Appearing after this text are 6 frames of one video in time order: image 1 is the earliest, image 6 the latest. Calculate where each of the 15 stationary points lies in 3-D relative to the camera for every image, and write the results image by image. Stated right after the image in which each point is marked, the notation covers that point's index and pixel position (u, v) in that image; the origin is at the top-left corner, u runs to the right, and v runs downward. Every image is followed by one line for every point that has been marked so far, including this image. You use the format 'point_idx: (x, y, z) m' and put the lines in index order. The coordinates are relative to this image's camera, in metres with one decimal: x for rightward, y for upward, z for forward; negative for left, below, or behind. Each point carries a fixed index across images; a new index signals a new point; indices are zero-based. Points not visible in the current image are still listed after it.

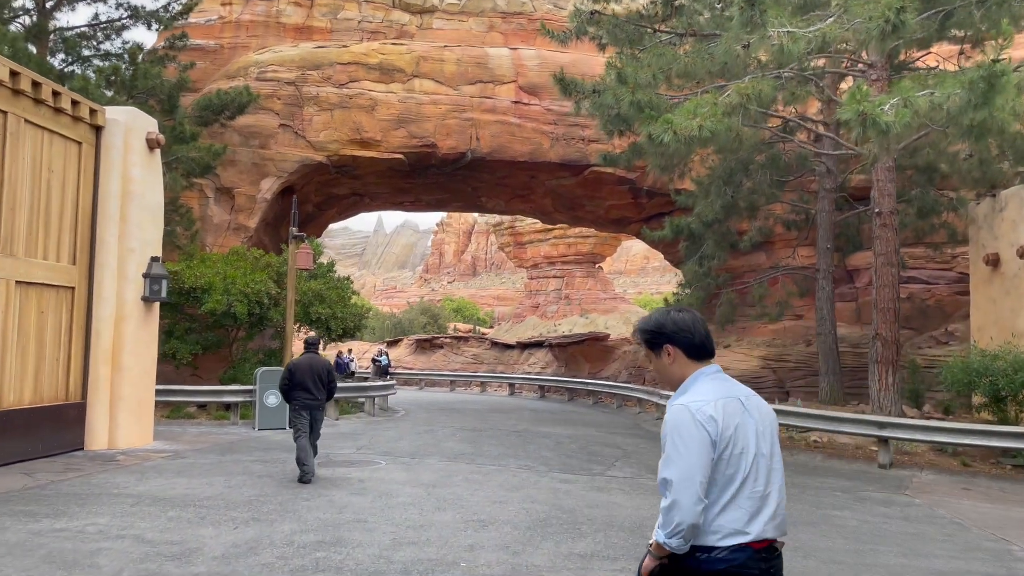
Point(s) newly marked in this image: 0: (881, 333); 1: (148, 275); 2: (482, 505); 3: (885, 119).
0: (+6.8, -0.8, +14.7) m
1: (-5.7, +0.2, +12.4) m
2: (-0.3, -2.4, +8.6) m
3: (+5.2, +2.3, +11.0) m
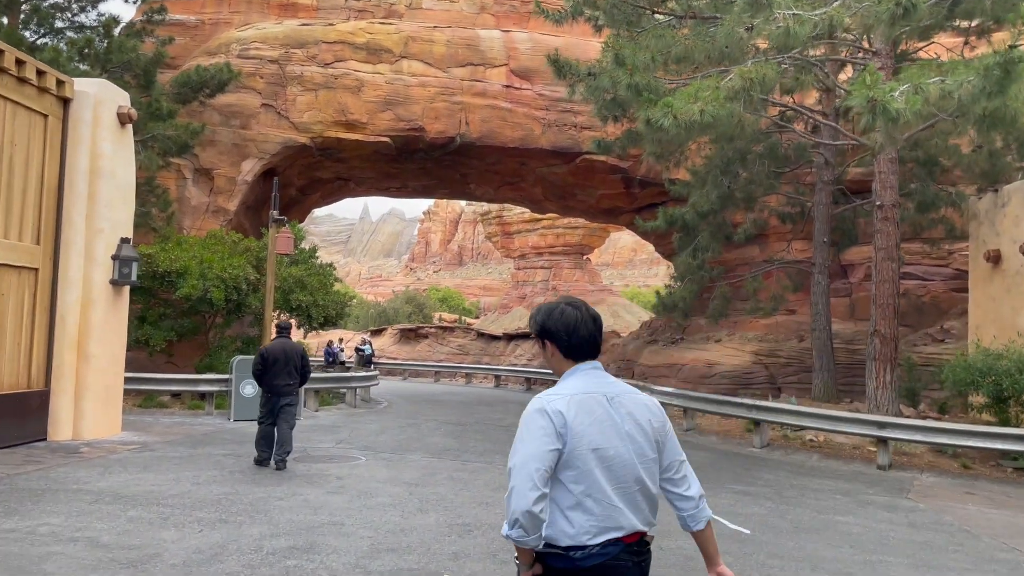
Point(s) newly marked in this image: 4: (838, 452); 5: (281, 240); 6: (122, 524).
0: (+6.6, -0.7, +14.3) m
1: (-5.8, +0.5, +11.8) m
2: (-0.5, -2.2, +8.1) m
3: (+5.1, +2.4, +10.5) m
4: (+5.3, -2.6, +12.8) m
5: (-4.6, +1.0, +15.7) m
6: (-3.4, -2.1, +6.9) m
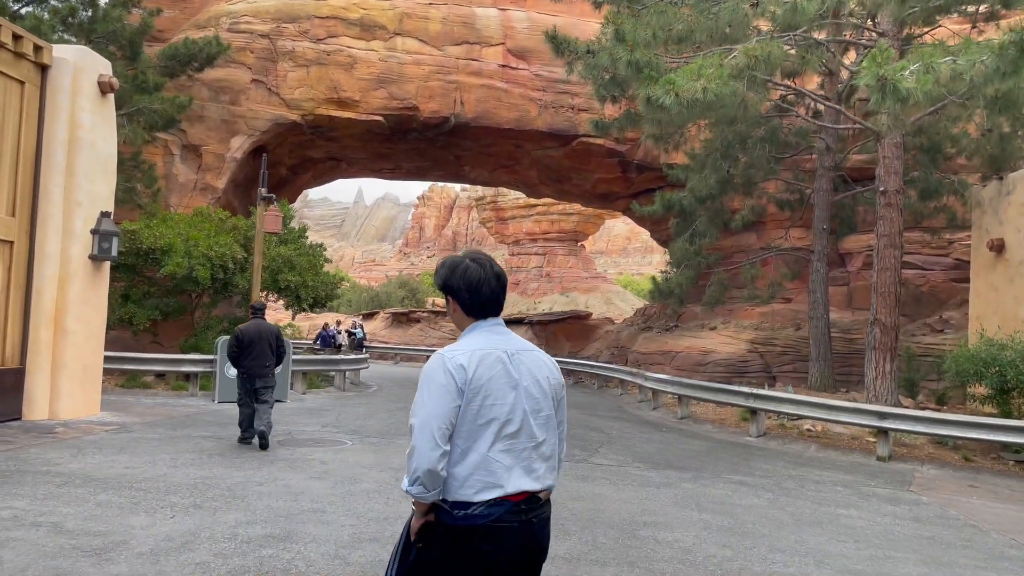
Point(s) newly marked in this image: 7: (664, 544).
0: (+6.5, -0.5, +14.0) m
1: (-5.9, +0.8, +11.3) m
2: (-0.6, -2.0, +7.8) m
3: (+5.0, +2.6, +10.1) m
4: (+5.1, -2.4, +12.6) m
5: (-4.7, +1.4, +15.3) m
6: (-3.5, -1.8, +6.6) m
7: (+1.2, -2.1, +6.5) m
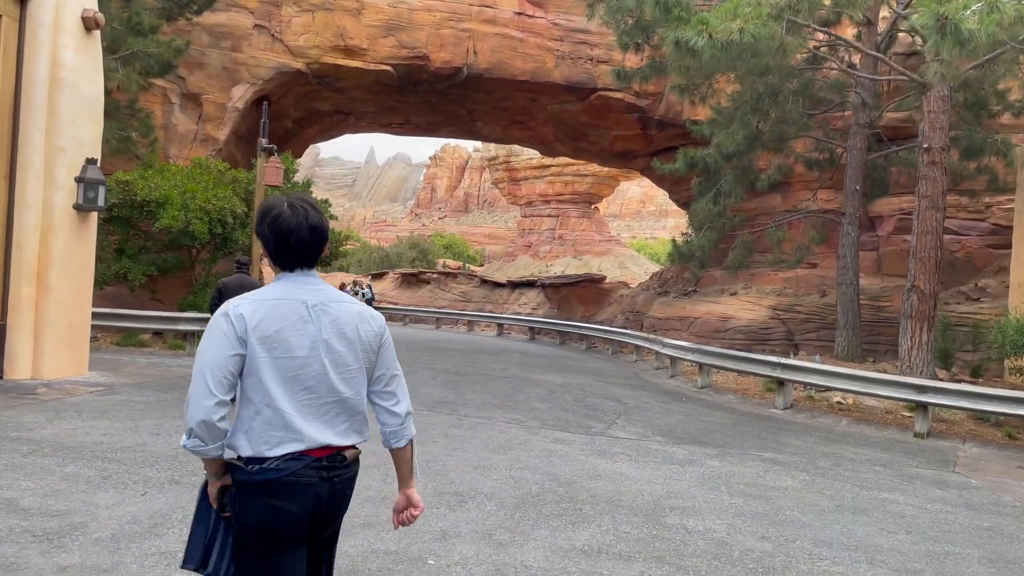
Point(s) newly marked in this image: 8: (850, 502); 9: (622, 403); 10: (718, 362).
0: (+6.7, 0.0, +13.1) m
1: (-5.7, +1.4, +10.6) m
2: (-0.5, -1.6, +7.1) m
3: (+5.2, +3.0, +9.1) m
4: (+5.3, -1.9, +11.8) m
5: (-4.4, +2.2, +14.5) m
6: (-3.4, -1.4, +5.9) m
7: (+1.3, -1.8, +5.8) m
8: (+3.1, -1.9, +7.2) m
9: (+1.7, -1.7, +11.9) m
10: (+3.6, -1.3, +13.9) m
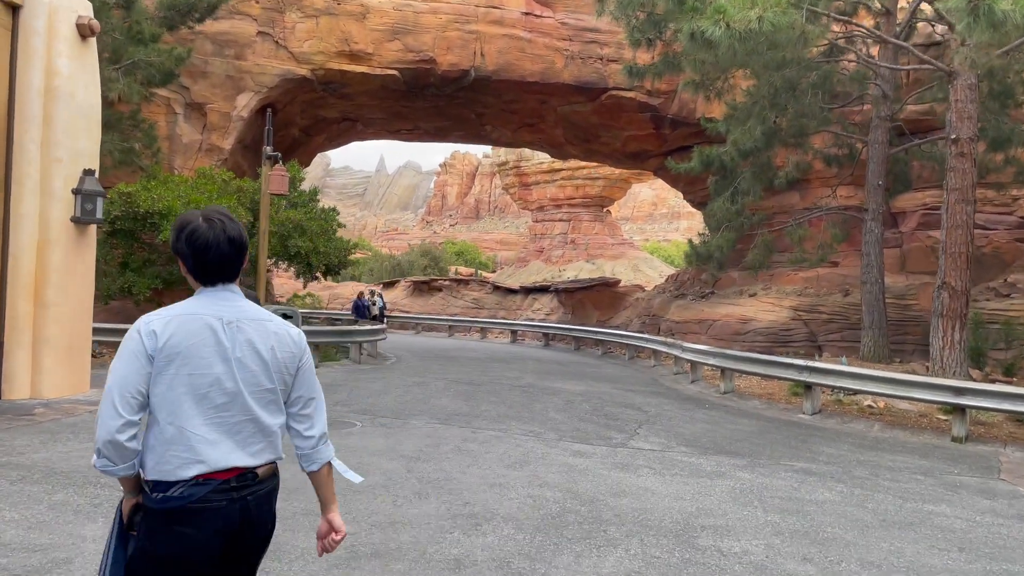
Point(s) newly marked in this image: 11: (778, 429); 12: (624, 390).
0: (+6.9, +0.1, +12.6) m
1: (-5.6, +1.2, +10.2) m
2: (-0.3, -1.7, +6.6) m
3: (+5.3, +3.0, +8.6) m
4: (+5.5, -1.9, +11.2) m
5: (-4.2, +2.0, +14.1) m
6: (-3.3, -1.5, +5.5) m
7: (+1.5, -1.8, +5.3) m
8: (+3.2, -1.9, +6.7) m
9: (+1.9, -1.8, +11.5) m
10: (+3.9, -1.3, +13.3) m
11: (+3.5, -1.9, +10.6) m
12: (+2.0, -1.8, +14.0) m
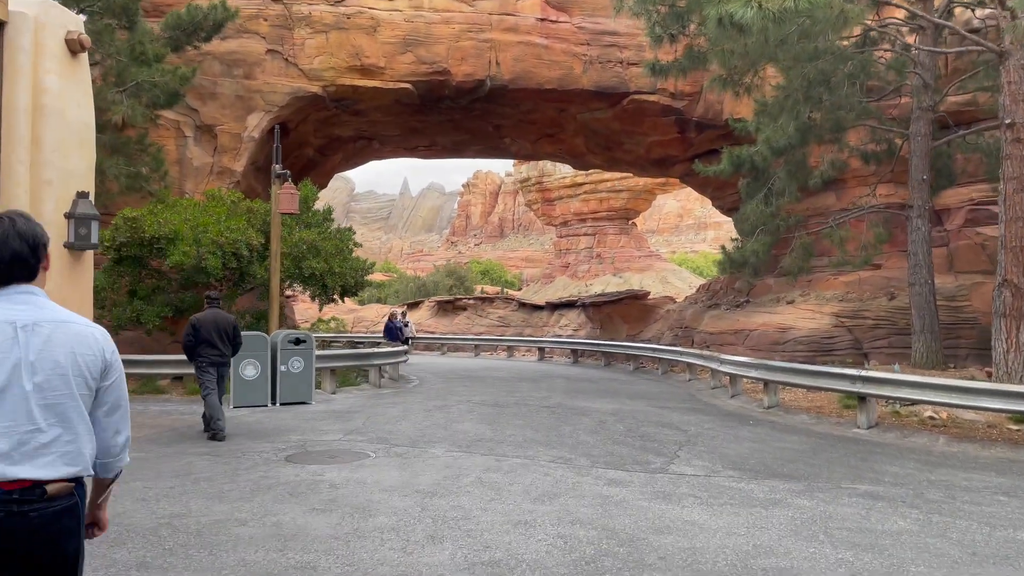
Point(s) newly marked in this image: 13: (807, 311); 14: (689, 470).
0: (+7.2, +0.1, +11.5) m
1: (-5.3, +0.9, +9.7) m
2: (-0.1, -1.8, +5.8) m
3: (+5.4, +3.1, +7.7) m
4: (+5.9, -1.9, +10.2) m
5: (-3.9, +1.6, +13.5) m
6: (-3.1, -1.7, +4.8) m
7: (+1.6, -1.8, +4.4) m
8: (+3.4, -1.9, +5.7) m
9: (+2.3, -1.9, +10.5) m
10: (+4.3, -1.4, +12.4) m
11: (+3.9, -1.9, +9.6) m
12: (+2.4, -2.0, +13.0) m
13: (+7.2, -0.5, +19.4) m
14: (+1.8, -1.9, +8.1) m
